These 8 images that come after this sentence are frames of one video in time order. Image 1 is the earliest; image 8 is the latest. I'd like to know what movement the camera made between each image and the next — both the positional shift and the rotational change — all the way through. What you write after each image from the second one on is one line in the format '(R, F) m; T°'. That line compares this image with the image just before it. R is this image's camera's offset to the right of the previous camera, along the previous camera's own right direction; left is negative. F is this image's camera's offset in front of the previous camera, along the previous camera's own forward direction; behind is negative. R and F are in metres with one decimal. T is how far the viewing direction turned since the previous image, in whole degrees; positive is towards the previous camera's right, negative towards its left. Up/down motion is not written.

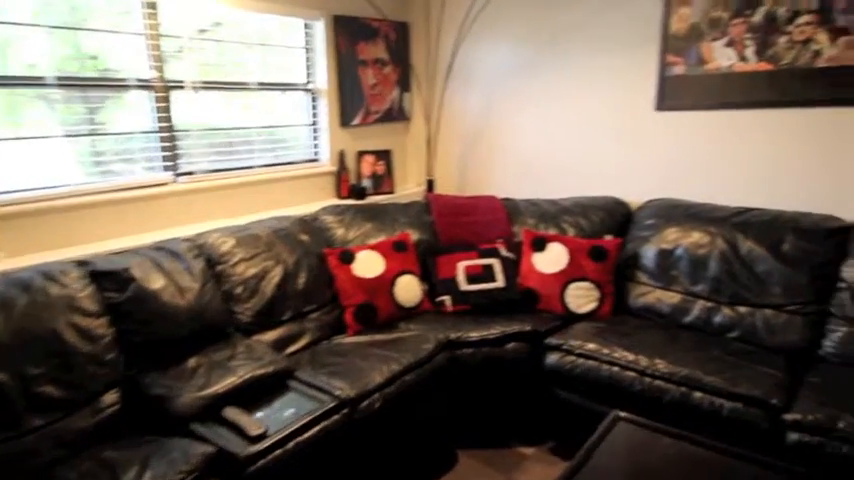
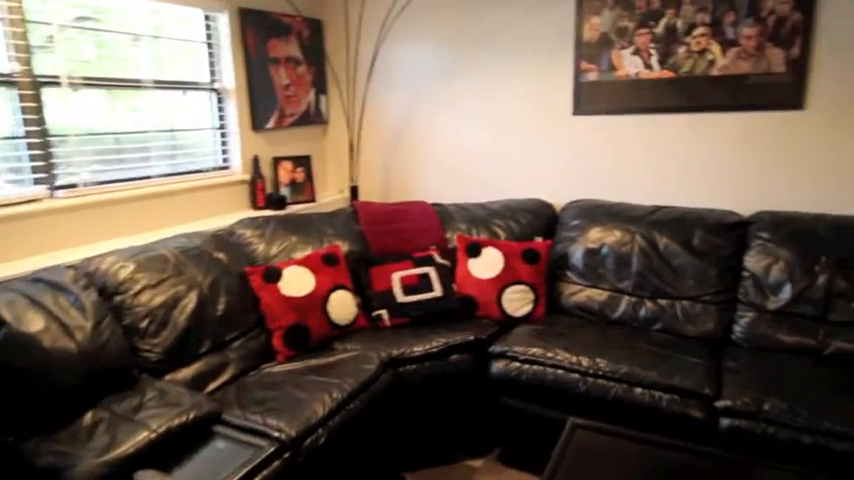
(-0.2, +0.2) m; +12°
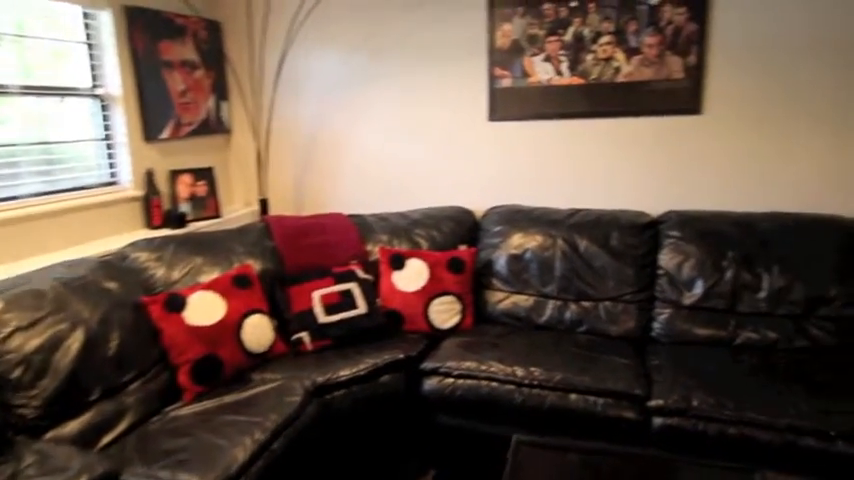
(0.0, +0.1) m; +9°
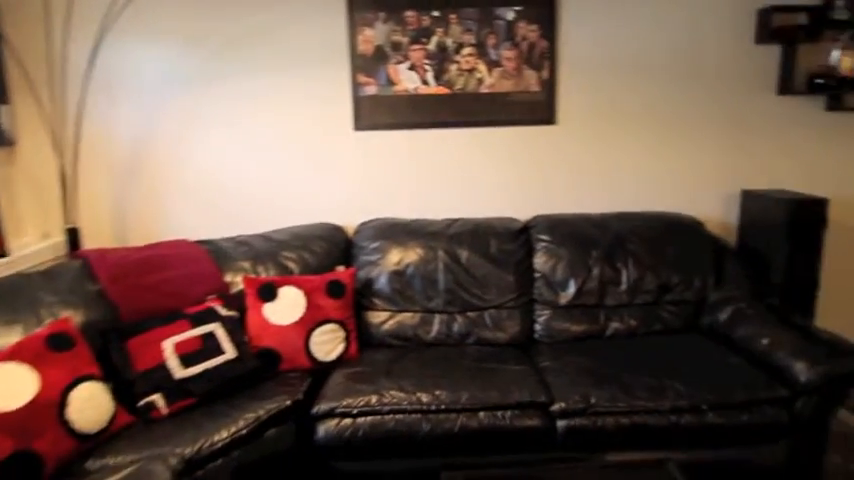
(-0.3, +0.2) m; +20°
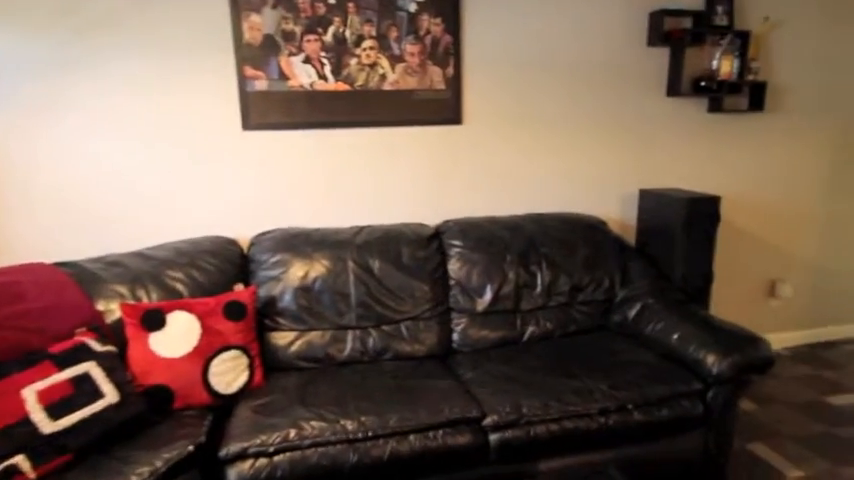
(-0.1, +0.2) m; +11°
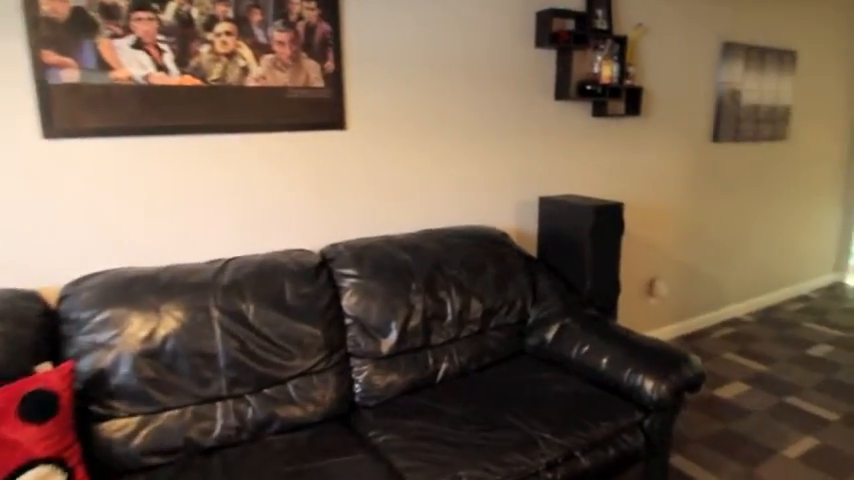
(-0.2, +0.5) m; +17°
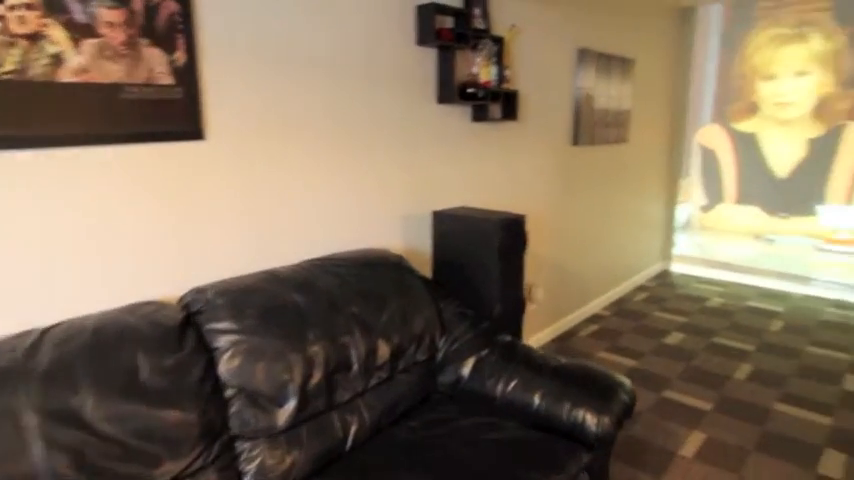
(-0.2, +0.3) m; +18°
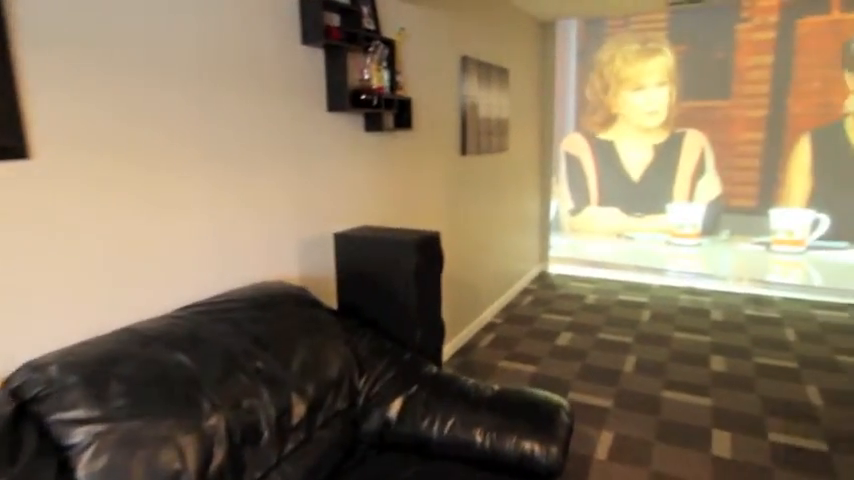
(-0.2, +0.3) m; +16°
